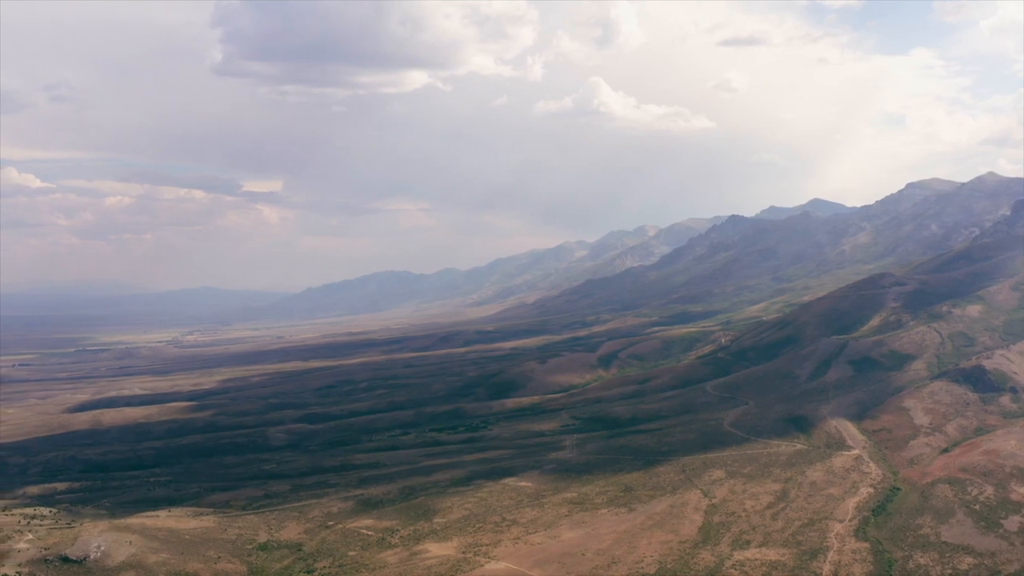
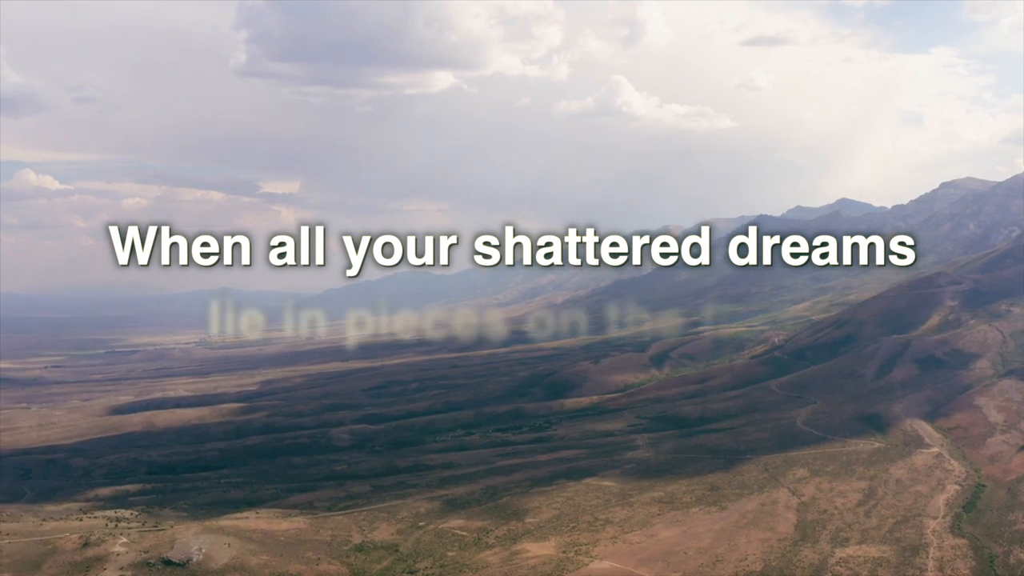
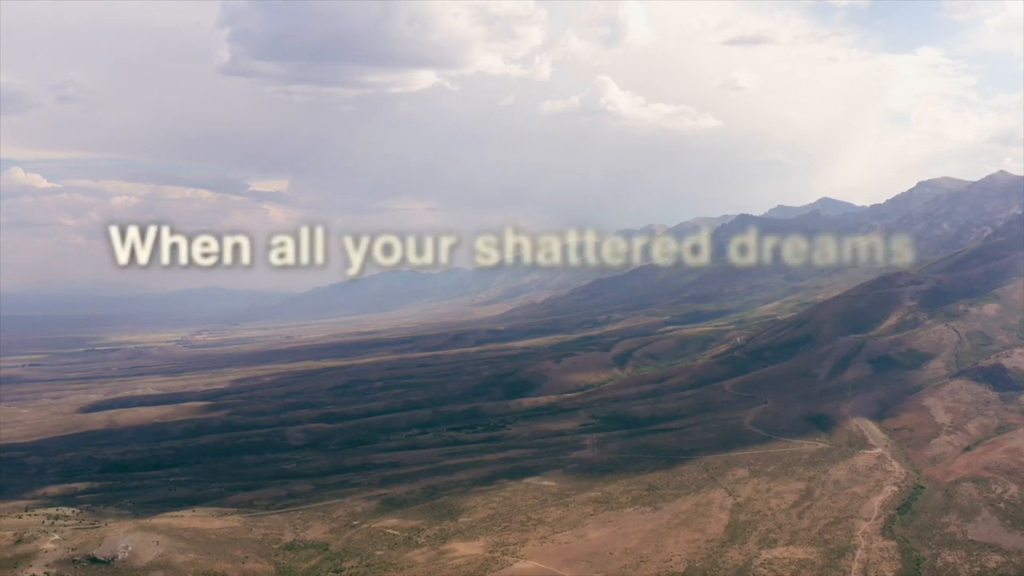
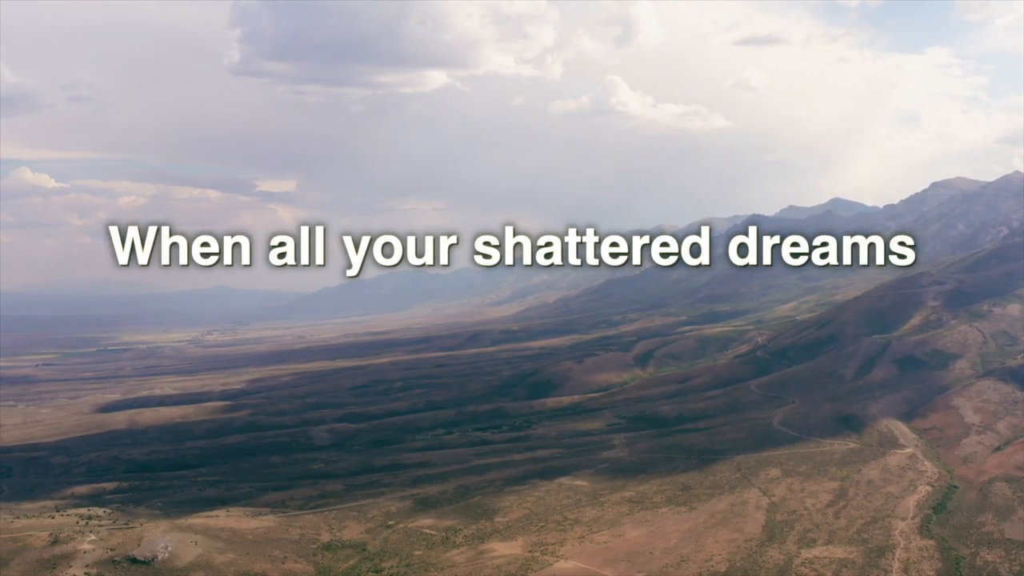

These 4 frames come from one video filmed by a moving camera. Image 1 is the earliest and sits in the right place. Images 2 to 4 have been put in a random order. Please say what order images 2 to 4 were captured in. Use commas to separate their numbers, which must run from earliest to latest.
3, 4, 2
